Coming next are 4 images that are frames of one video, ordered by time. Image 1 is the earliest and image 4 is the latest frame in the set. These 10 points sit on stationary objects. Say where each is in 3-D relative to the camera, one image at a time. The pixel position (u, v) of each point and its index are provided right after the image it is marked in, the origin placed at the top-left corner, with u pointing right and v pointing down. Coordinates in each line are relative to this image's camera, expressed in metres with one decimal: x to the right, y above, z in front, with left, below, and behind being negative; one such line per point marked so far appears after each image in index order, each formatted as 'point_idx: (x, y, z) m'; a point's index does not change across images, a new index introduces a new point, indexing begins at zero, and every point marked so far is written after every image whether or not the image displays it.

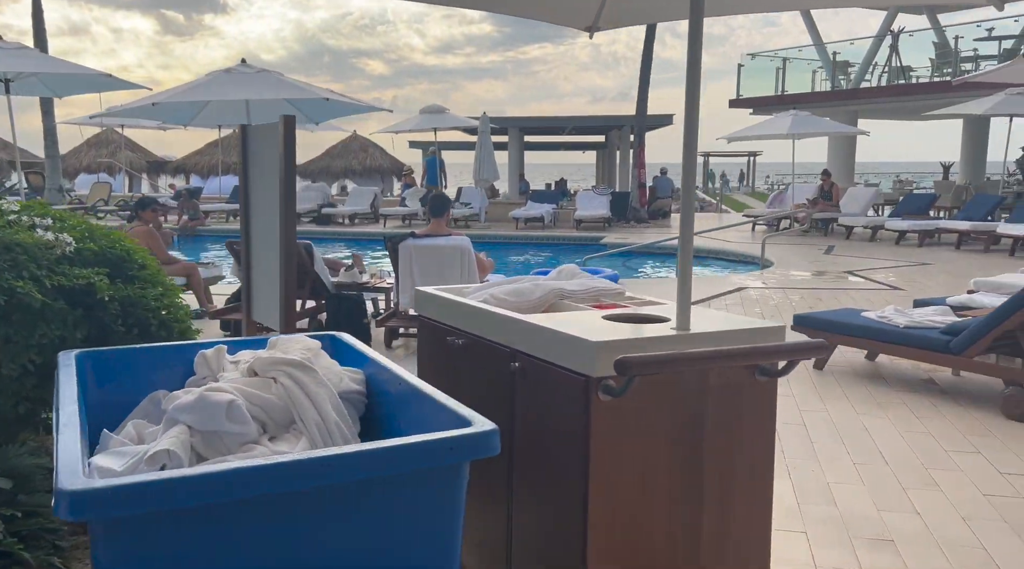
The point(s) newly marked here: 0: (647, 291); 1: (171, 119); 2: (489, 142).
0: (+1.5, -0.1, +9.0) m
1: (-4.0, +1.9, +9.5) m
2: (-0.6, +3.5, +20.3) m
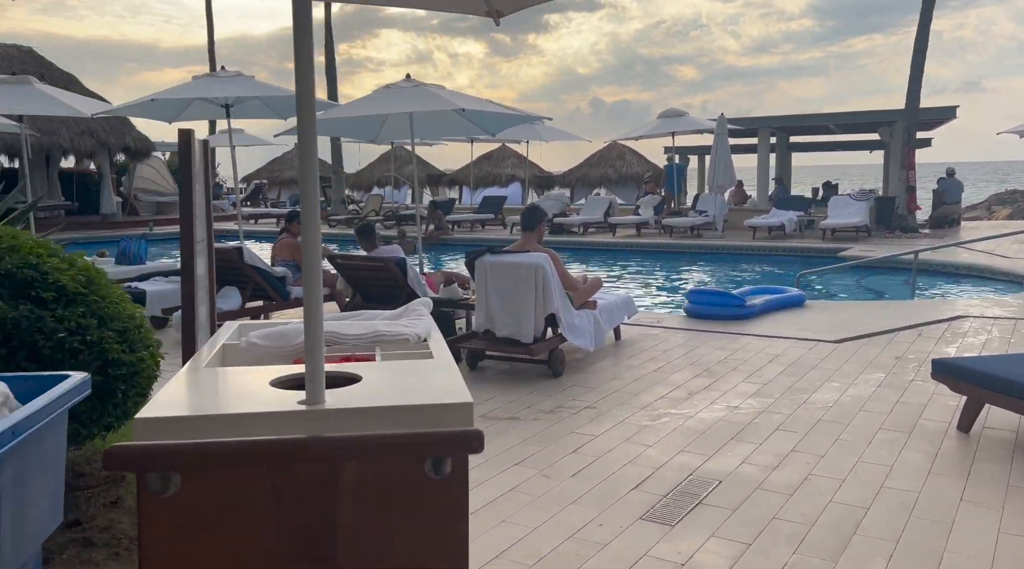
0: (+3.0, -0.3, +7.8) m
1: (-1.9, +1.8, +10.1) m
2: (+5.1, +3.2, +19.1) m
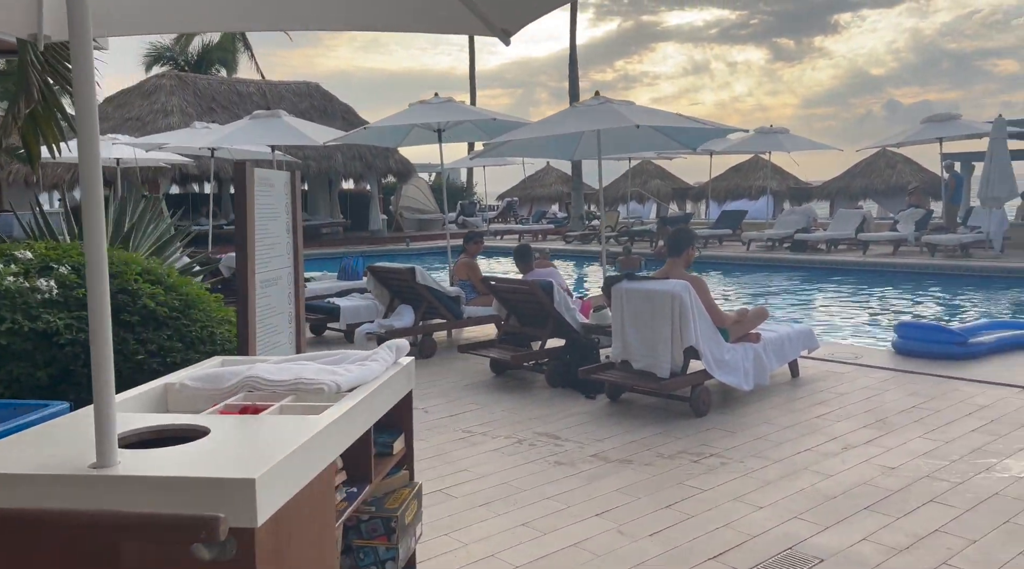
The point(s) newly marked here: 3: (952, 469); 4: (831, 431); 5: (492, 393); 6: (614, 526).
0: (+4.5, -0.6, +6.3) m
1: (+0.5, +1.6, +10.1) m
2: (+10.0, +2.7, +16.5) m
3: (+2.1, -0.9, +4.0) m
4: (+1.8, -0.8, +4.7) m
5: (-0.2, -0.8, +6.0) m
6: (+0.4, -1.0, +3.4) m
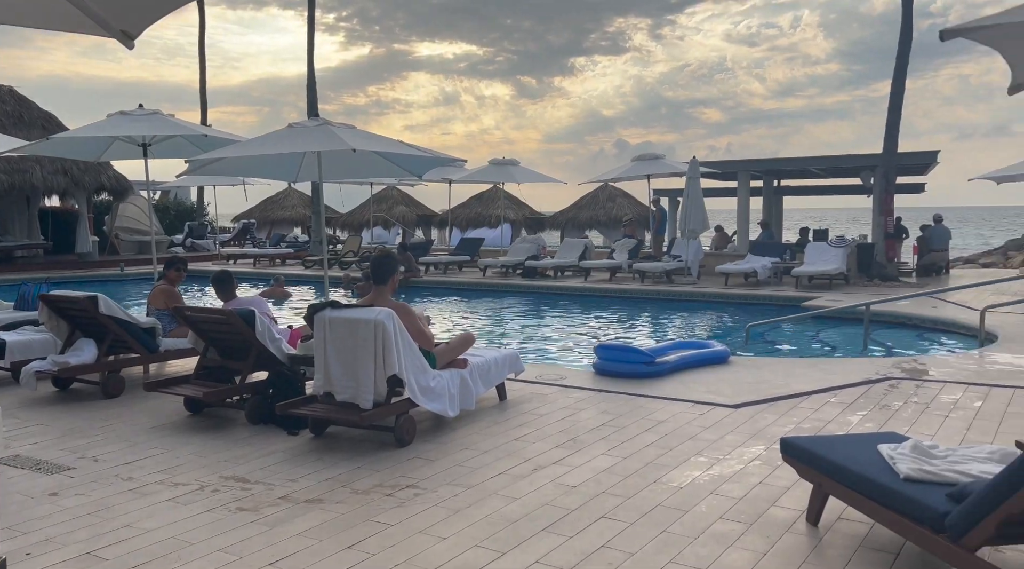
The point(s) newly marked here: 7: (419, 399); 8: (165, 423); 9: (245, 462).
0: (+2.1, -0.8, +7.2) m
1: (-2.8, +1.3, +9.7) m
2: (+4.2, +2.2, +18.6) m
3: (+0.6, -1.0, +4.2) m
4: (+0.1, -1.0, +4.8) m
5: (-2.2, -1.0, +5.5) m
6: (-0.9, -1.1, +3.2) m
7: (-0.6, -0.7, +5.1) m
8: (-2.4, -1.0, +5.7) m
9: (-1.6, -1.0, +4.8) m
